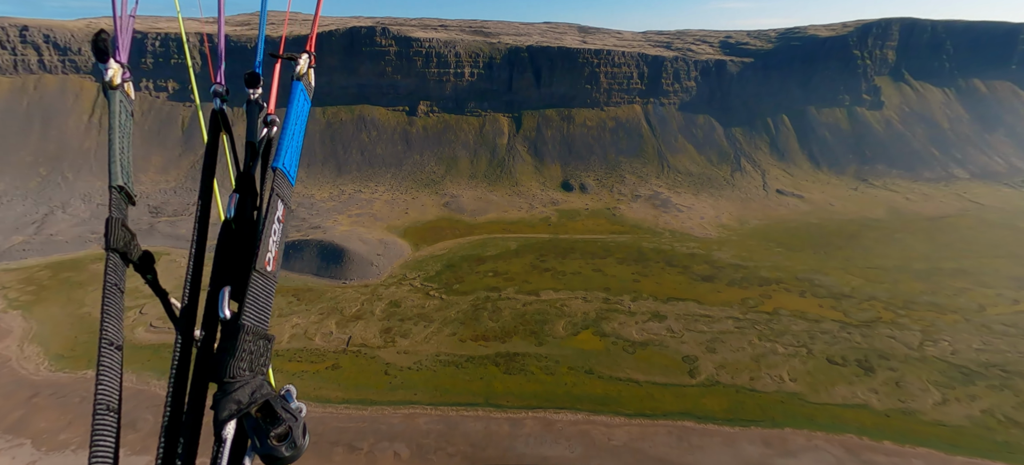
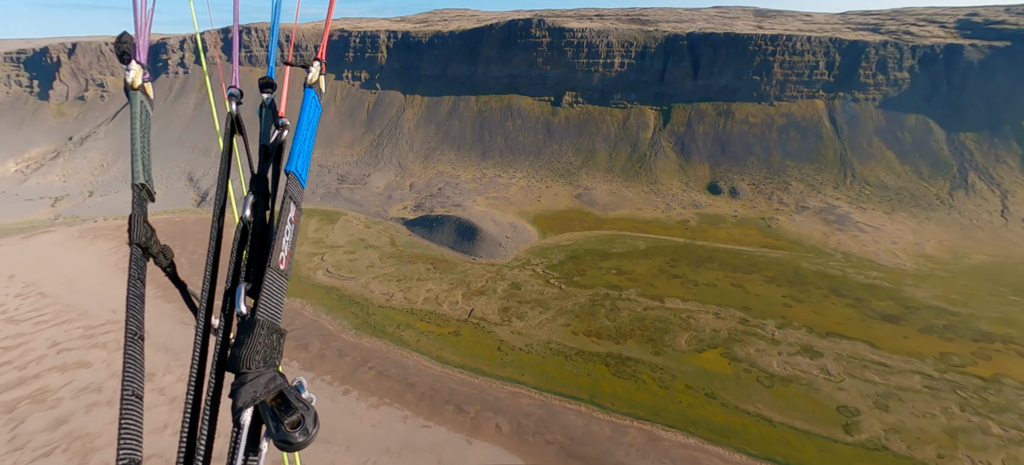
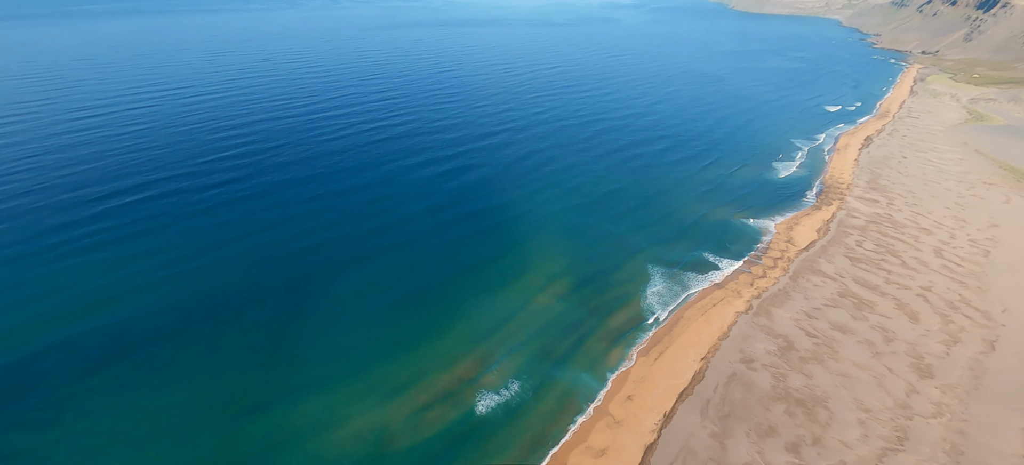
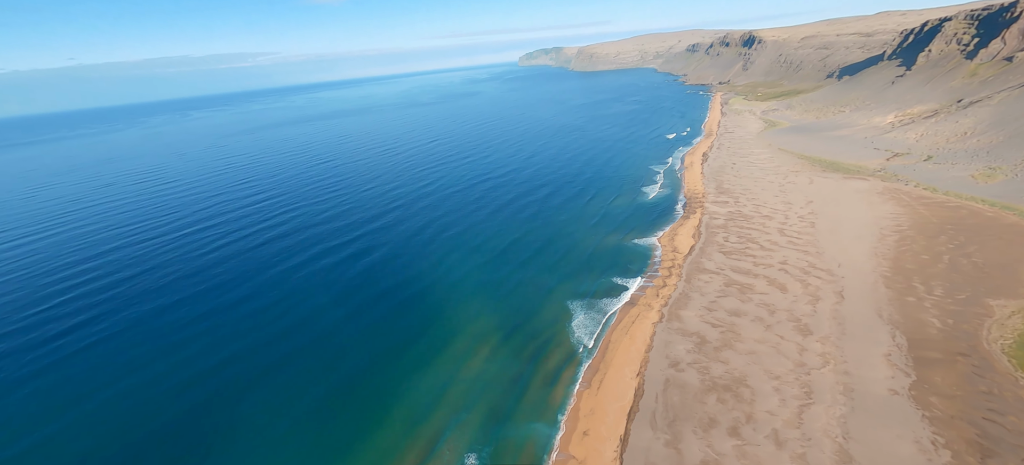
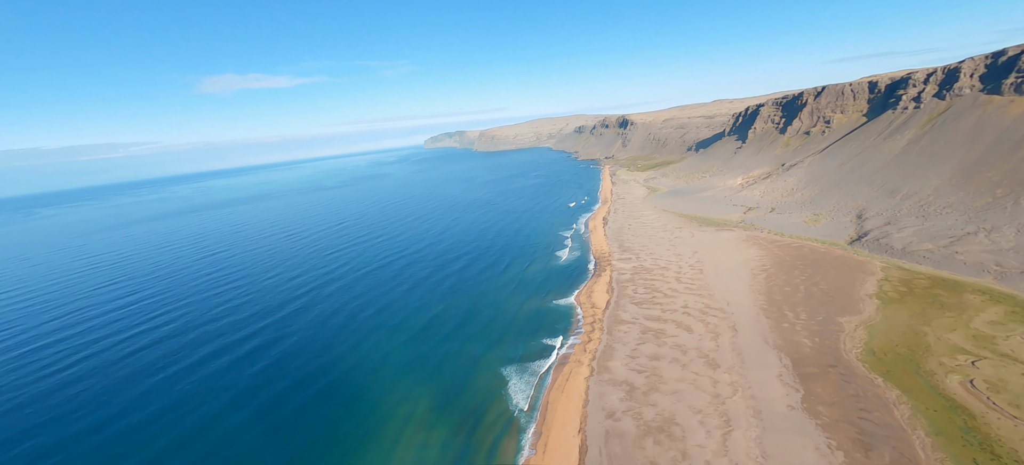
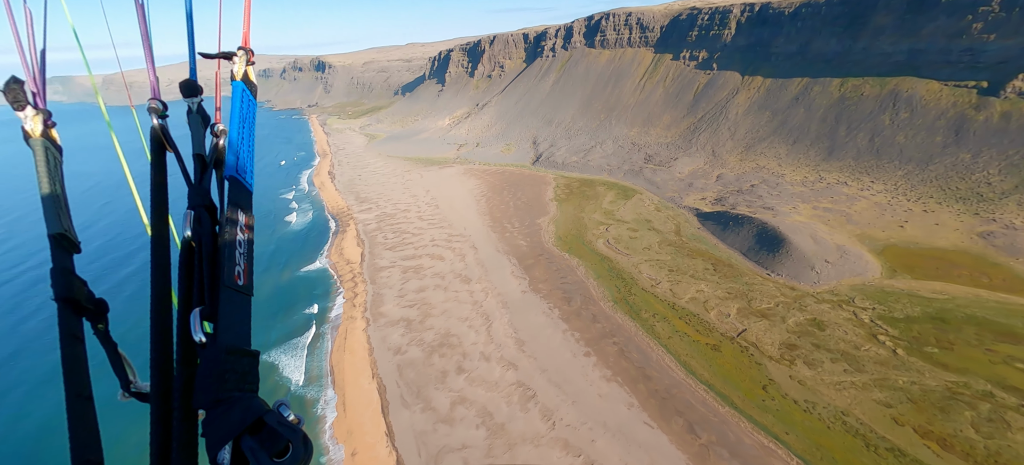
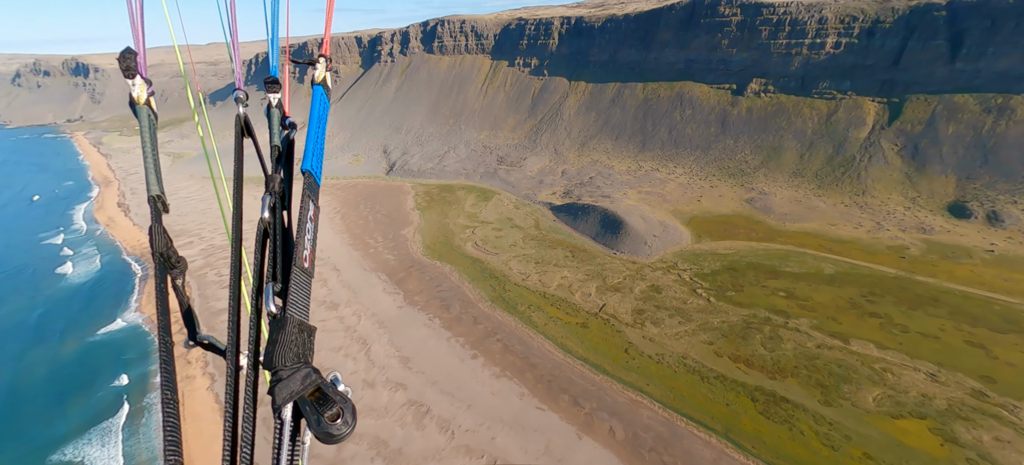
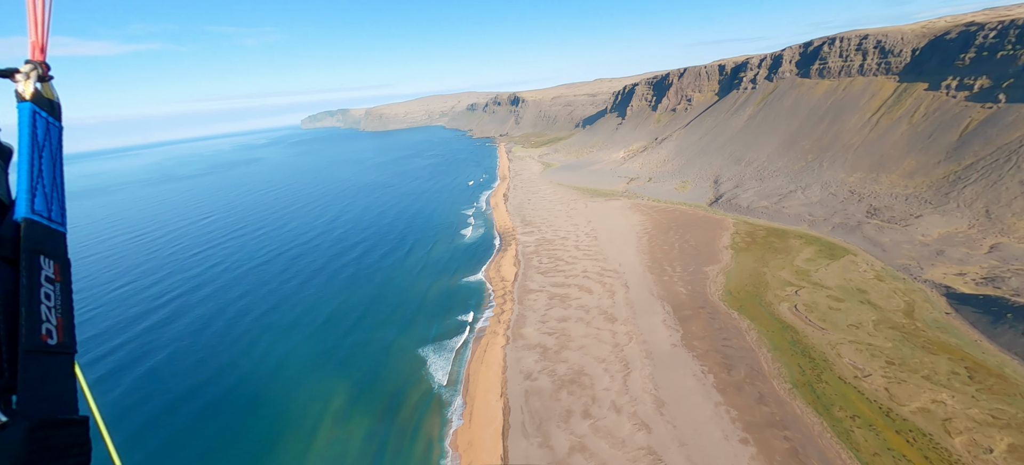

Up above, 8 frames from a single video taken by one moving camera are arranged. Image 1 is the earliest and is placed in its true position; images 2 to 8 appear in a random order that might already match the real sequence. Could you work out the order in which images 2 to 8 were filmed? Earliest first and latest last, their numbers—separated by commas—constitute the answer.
2, 7, 6, 8, 5, 4, 3
